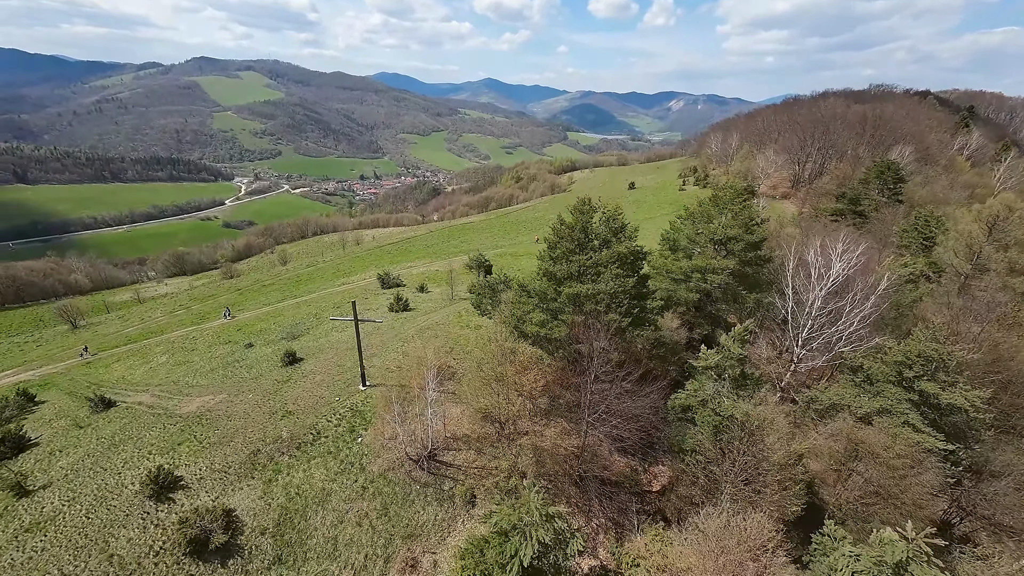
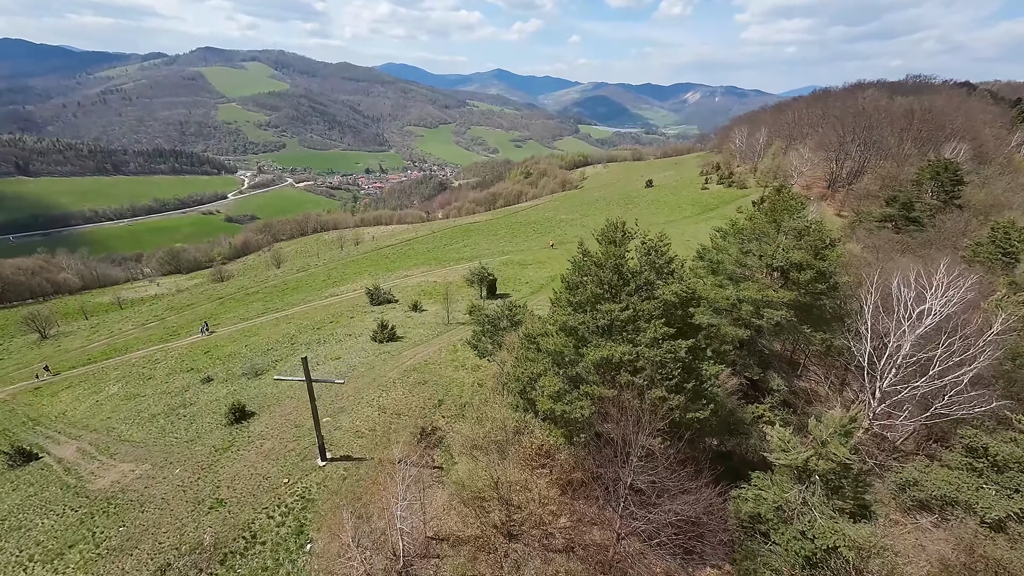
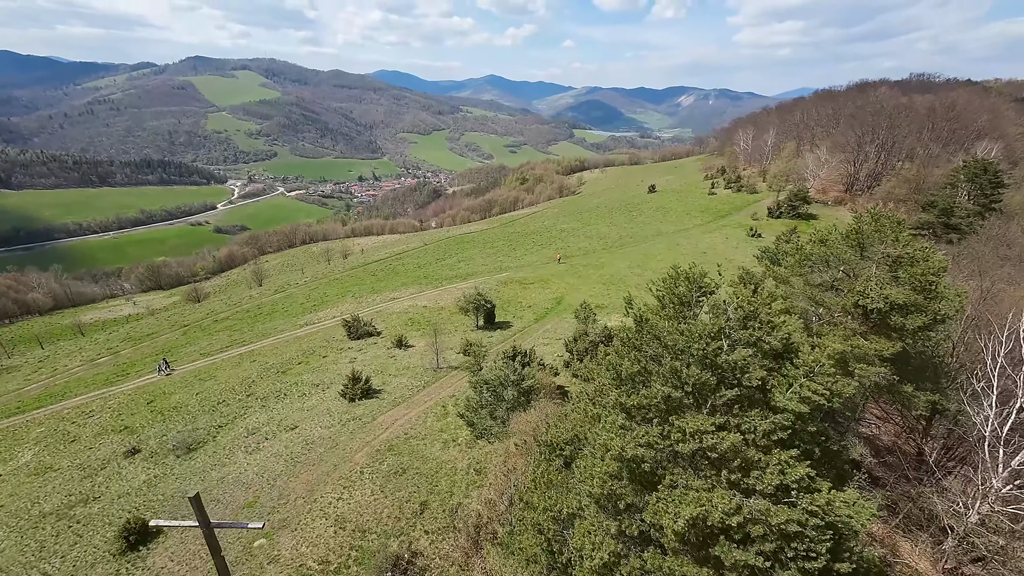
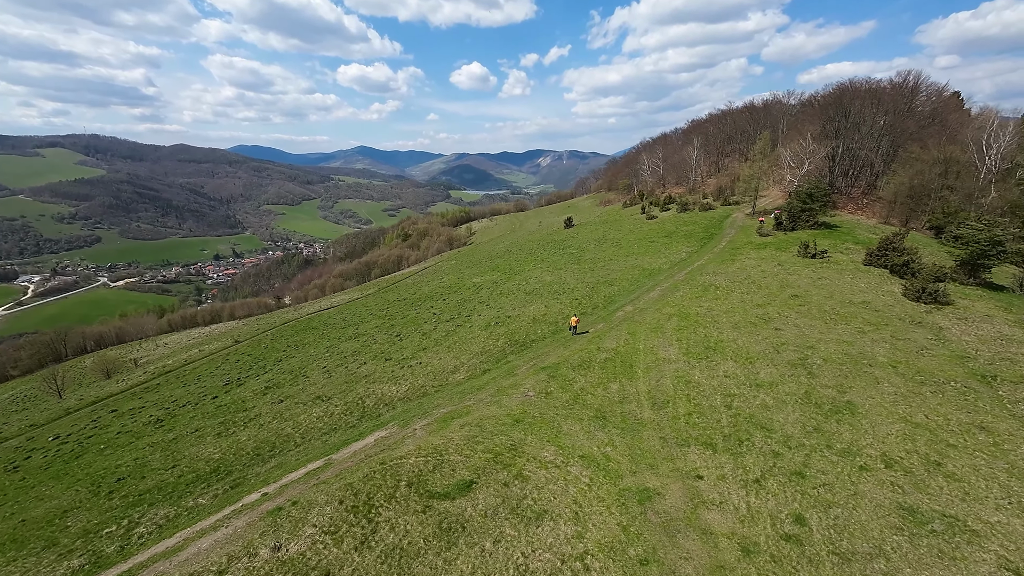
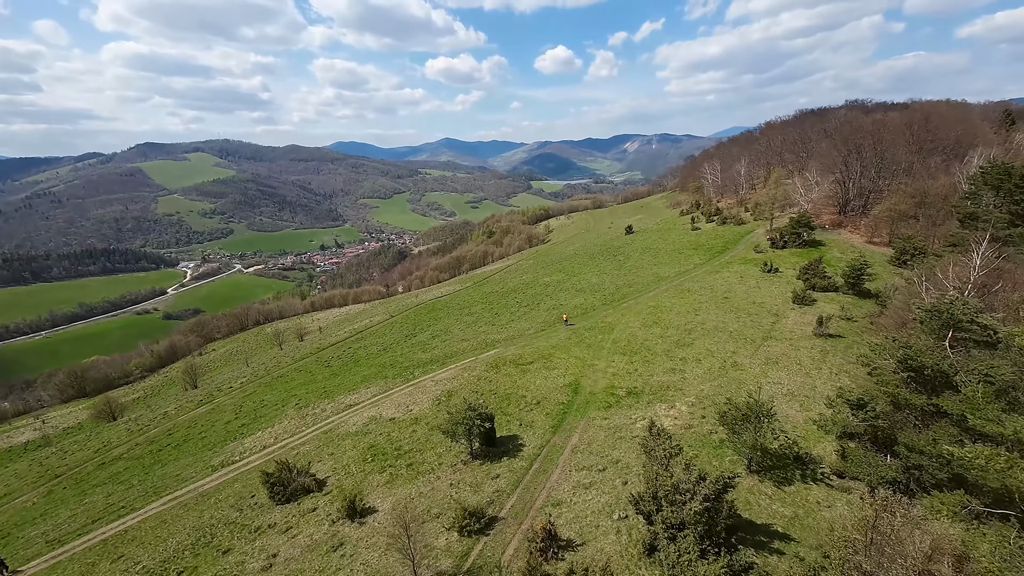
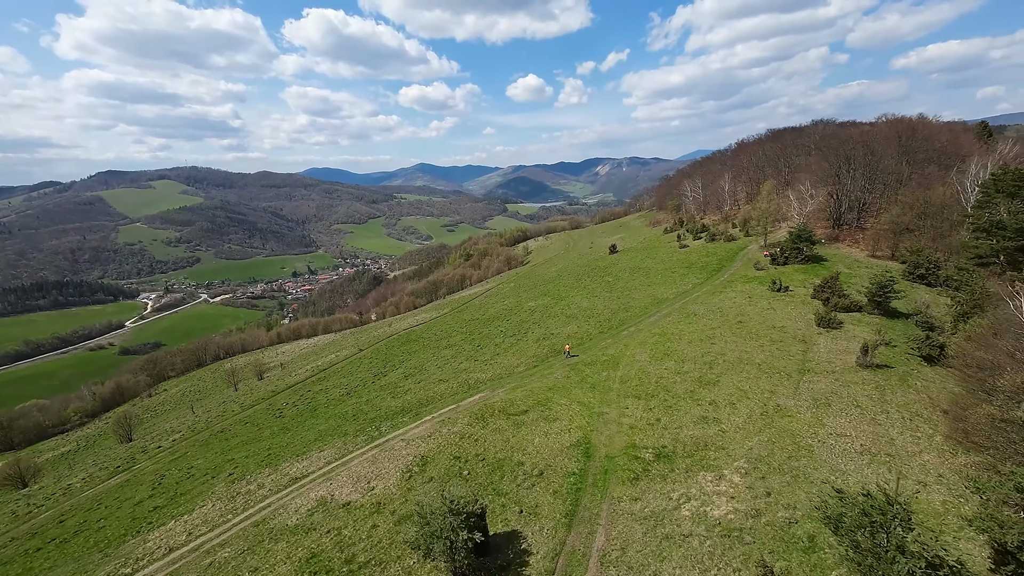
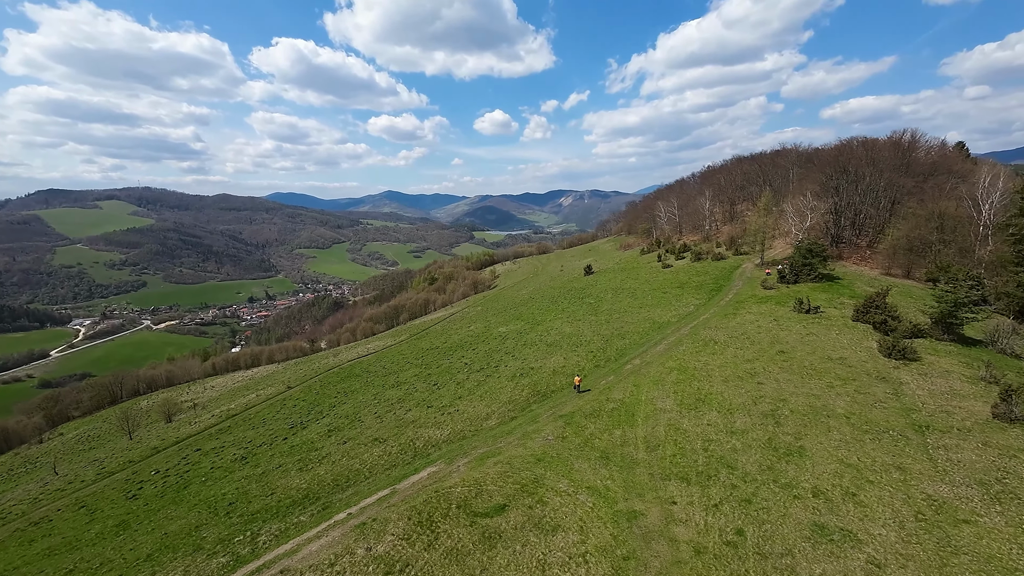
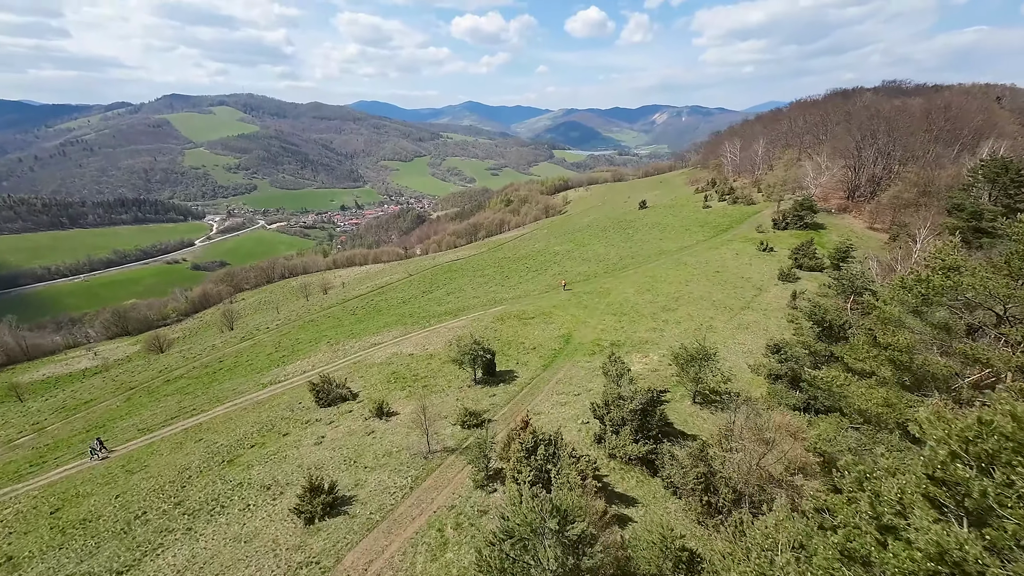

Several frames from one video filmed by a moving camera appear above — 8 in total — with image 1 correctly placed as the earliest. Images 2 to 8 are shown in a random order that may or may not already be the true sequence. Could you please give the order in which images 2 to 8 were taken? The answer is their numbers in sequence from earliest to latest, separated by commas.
2, 3, 8, 5, 6, 7, 4
